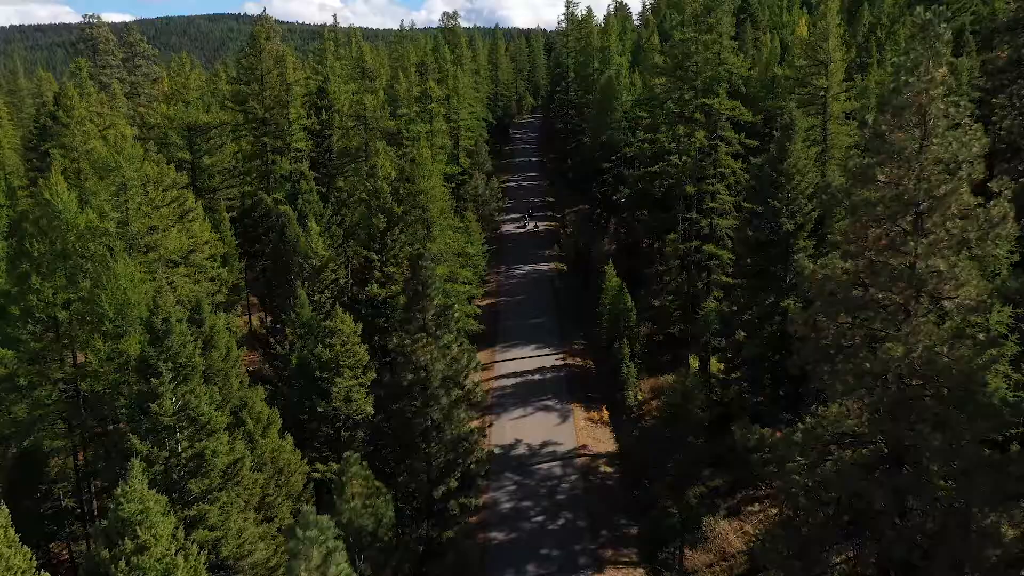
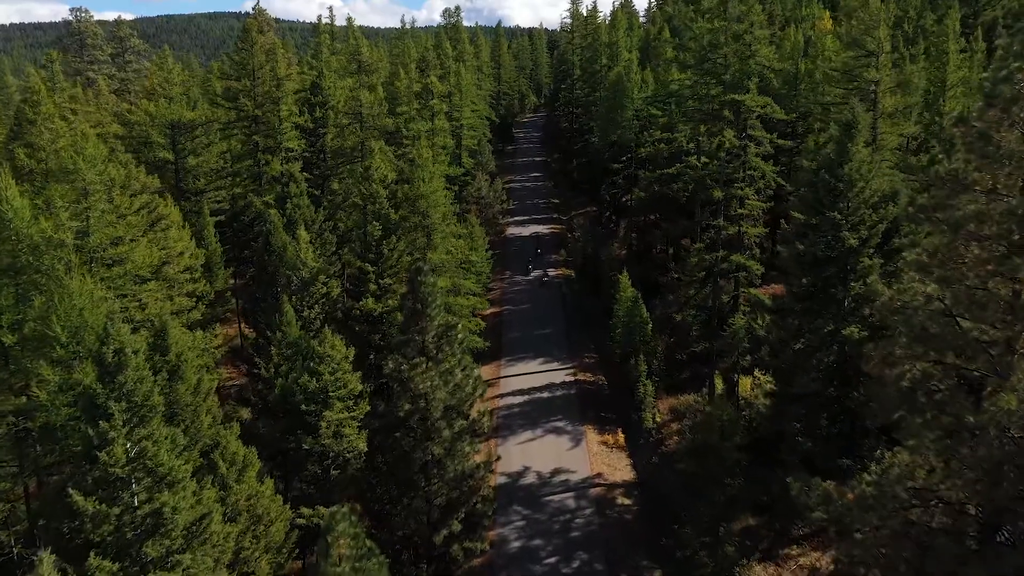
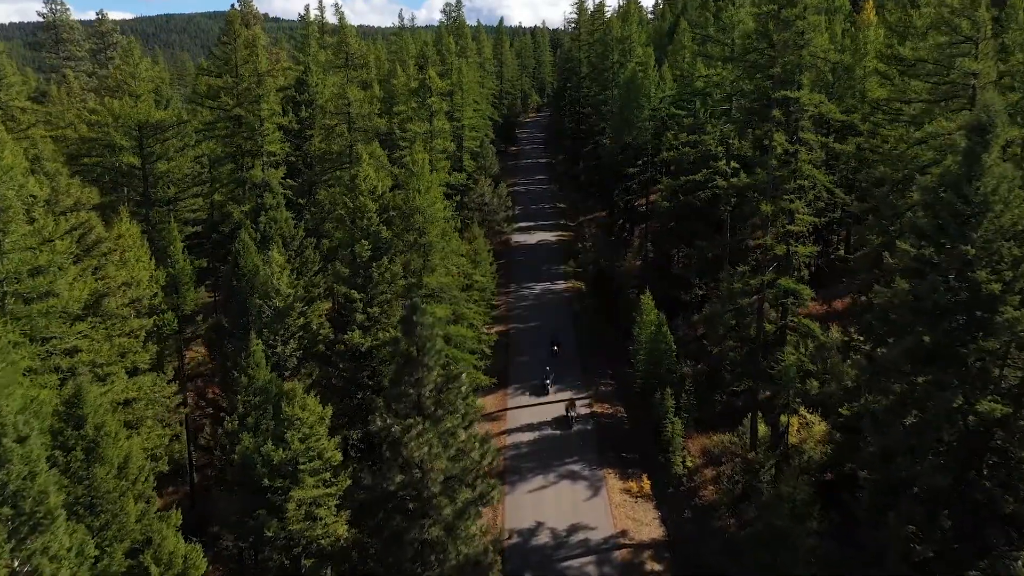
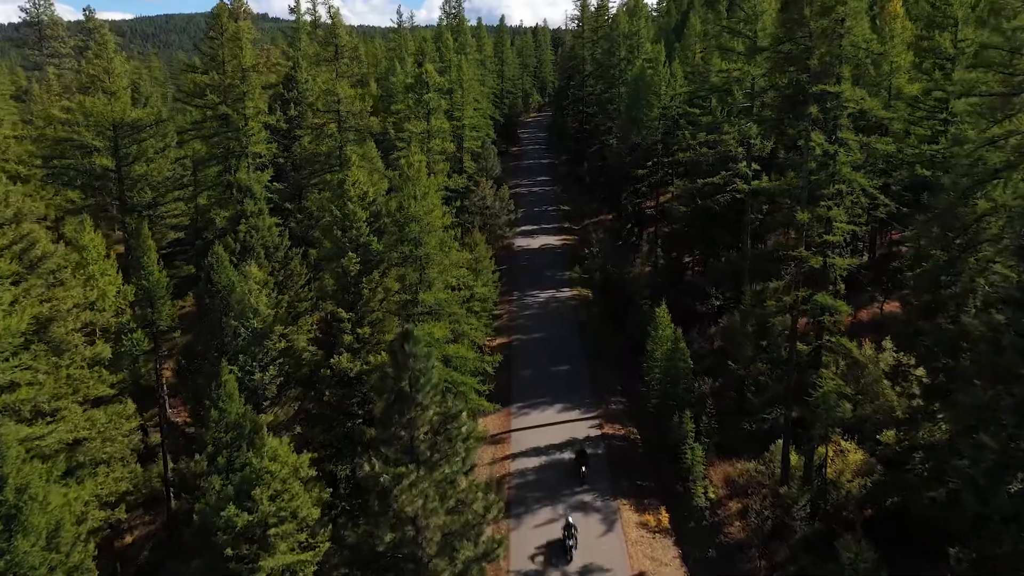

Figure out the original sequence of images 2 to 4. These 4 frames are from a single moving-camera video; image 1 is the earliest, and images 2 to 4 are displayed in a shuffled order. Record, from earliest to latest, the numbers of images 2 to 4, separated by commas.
2, 3, 4
